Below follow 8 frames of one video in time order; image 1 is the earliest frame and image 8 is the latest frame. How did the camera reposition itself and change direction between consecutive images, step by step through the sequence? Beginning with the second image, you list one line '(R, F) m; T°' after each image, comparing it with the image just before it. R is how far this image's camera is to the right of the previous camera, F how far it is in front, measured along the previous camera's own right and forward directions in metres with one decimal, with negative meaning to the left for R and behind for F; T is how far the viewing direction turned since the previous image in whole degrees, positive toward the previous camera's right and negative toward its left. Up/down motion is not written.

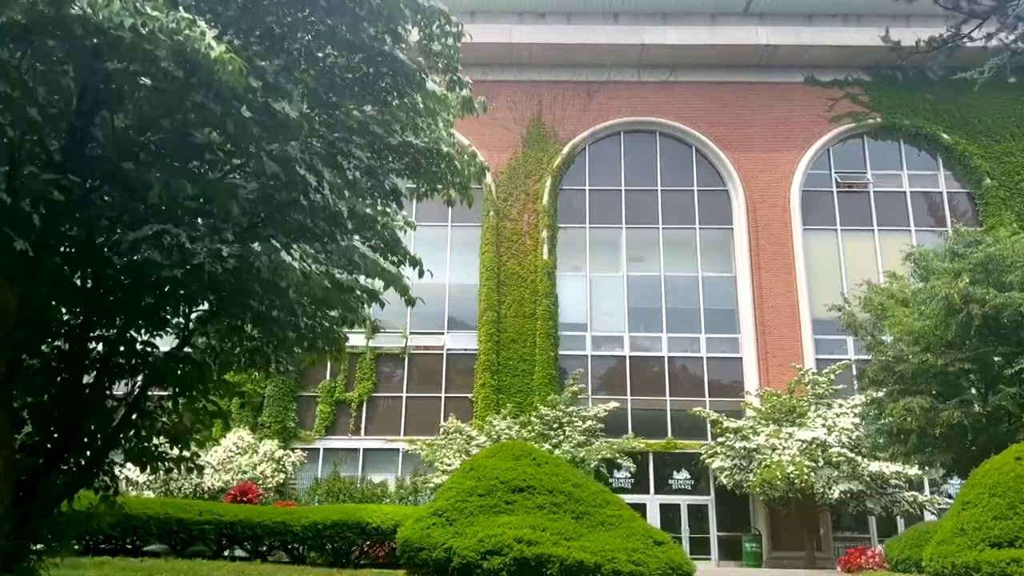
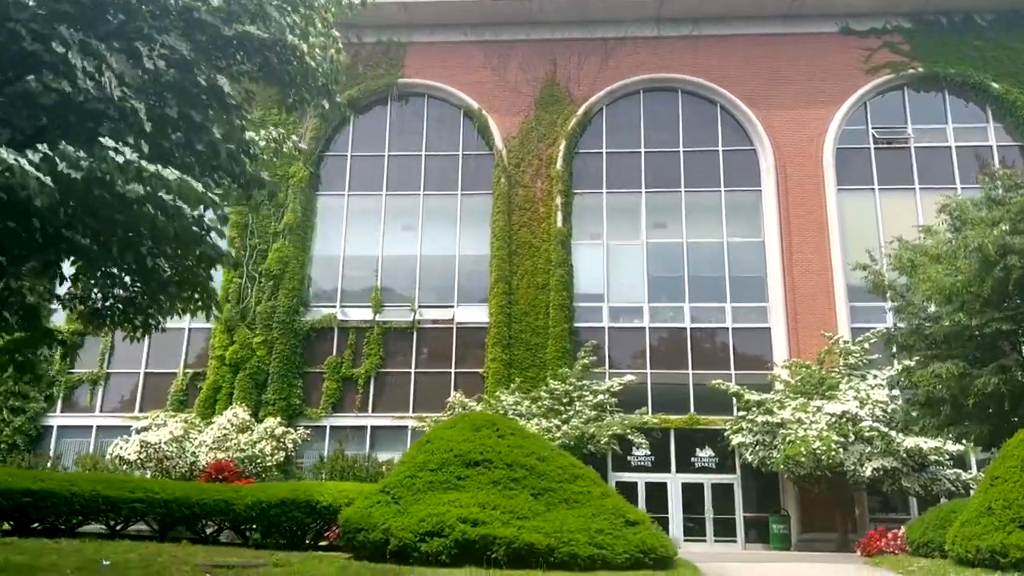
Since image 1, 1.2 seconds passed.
(+1.1, +1.2) m; -3°
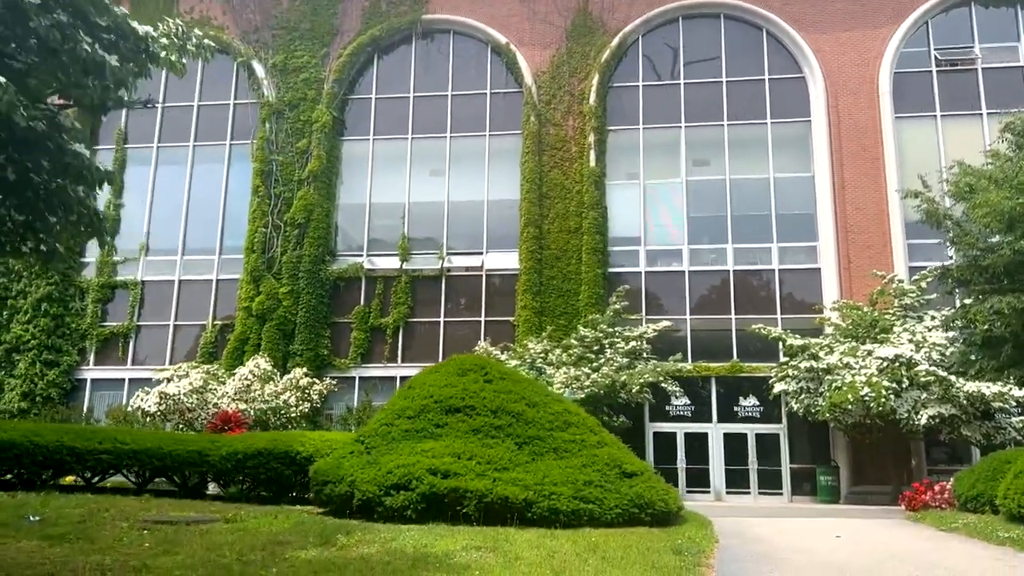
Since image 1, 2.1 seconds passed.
(+0.8, +1.0) m; -4°
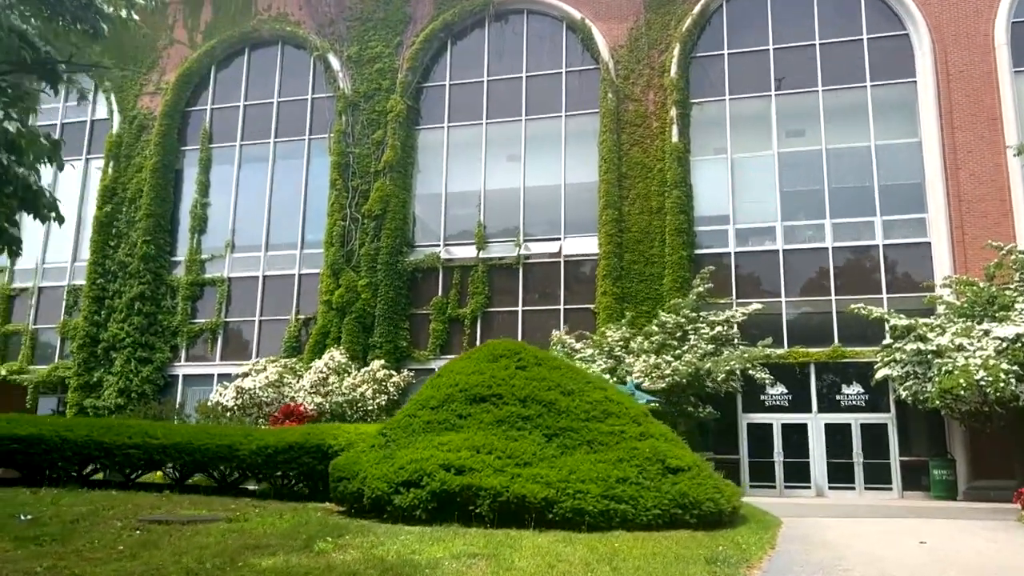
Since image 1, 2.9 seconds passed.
(+0.7, +0.8) m; -7°
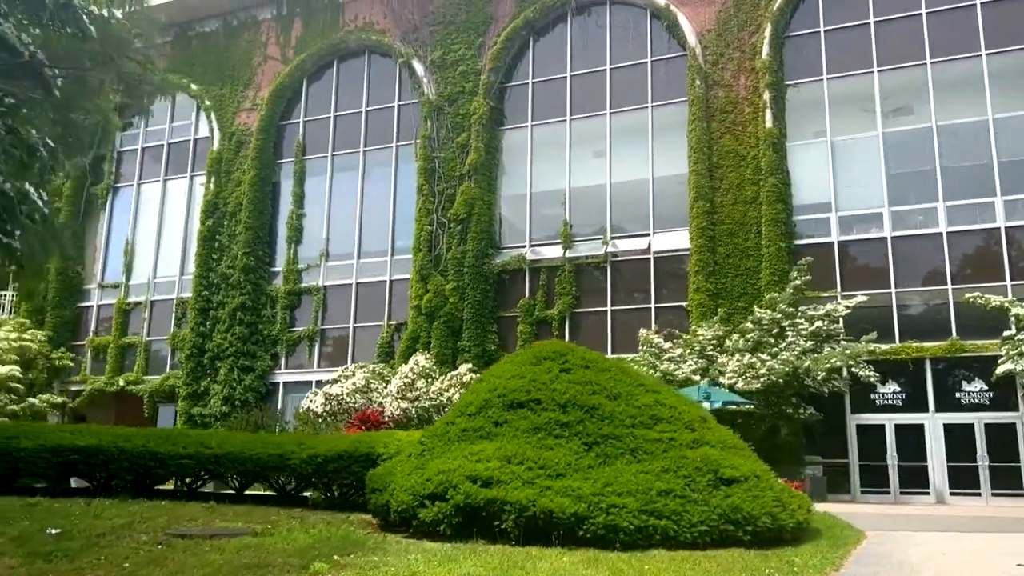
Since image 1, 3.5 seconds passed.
(+0.6, +0.5) m; -8°
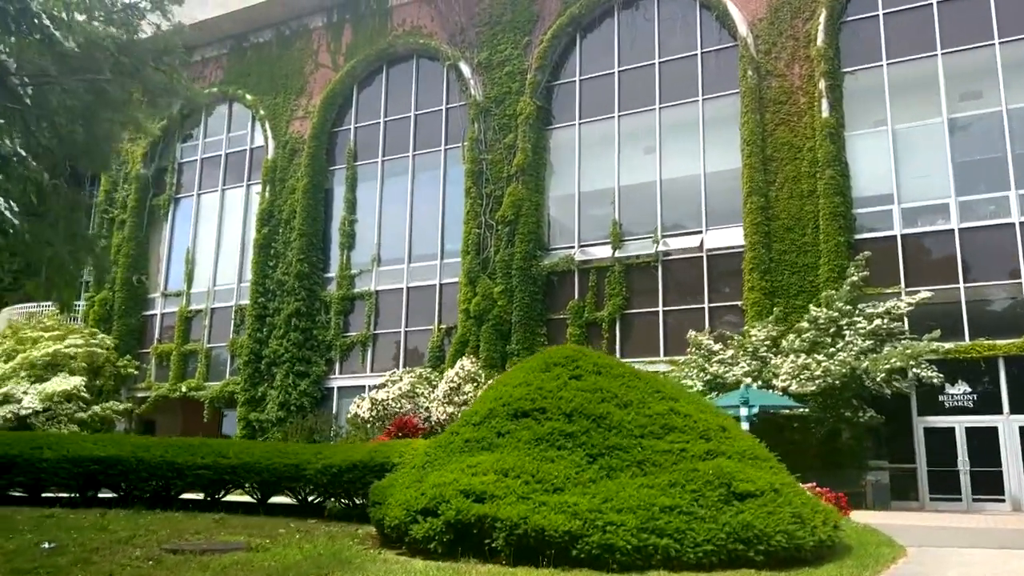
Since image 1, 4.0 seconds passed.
(+0.5, +0.3) m; -5°
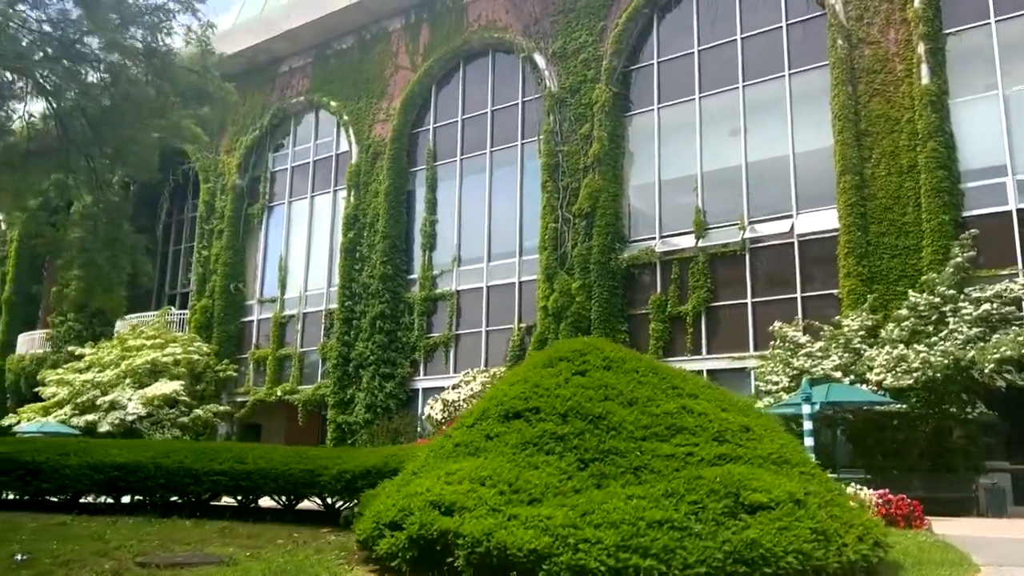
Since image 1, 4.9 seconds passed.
(+0.9, +0.7) m; -8°
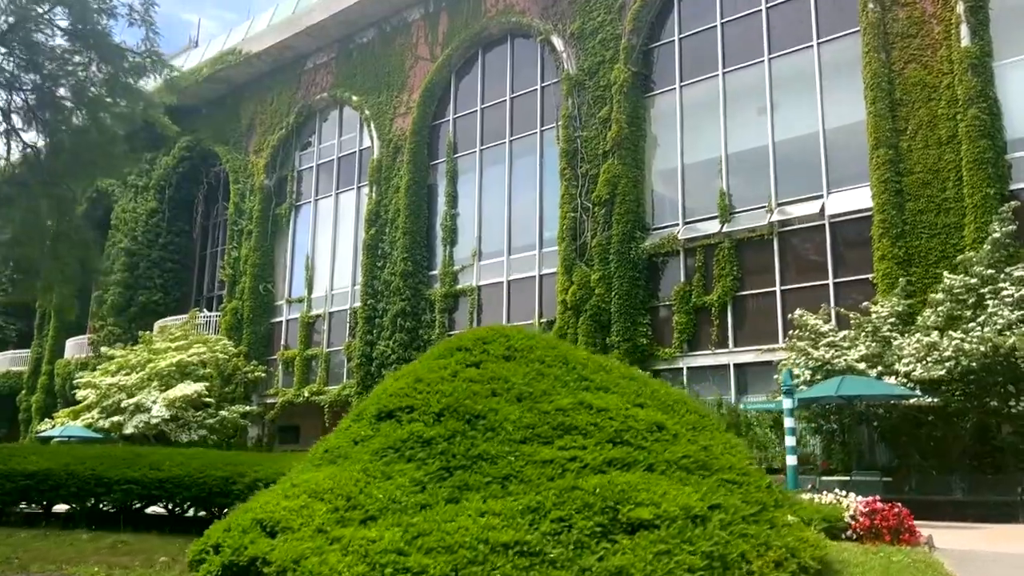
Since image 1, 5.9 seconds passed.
(+1.2, +1.0) m; -4°
